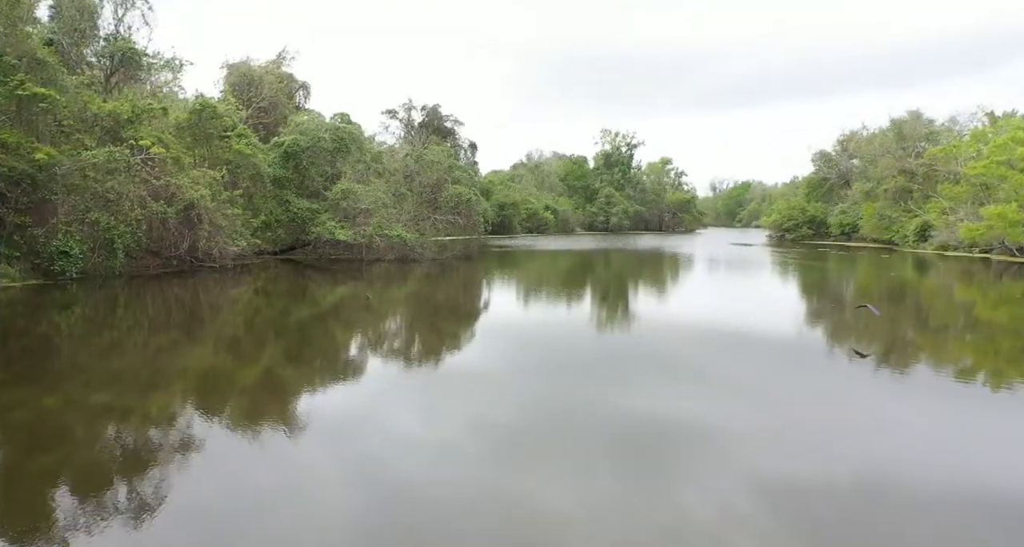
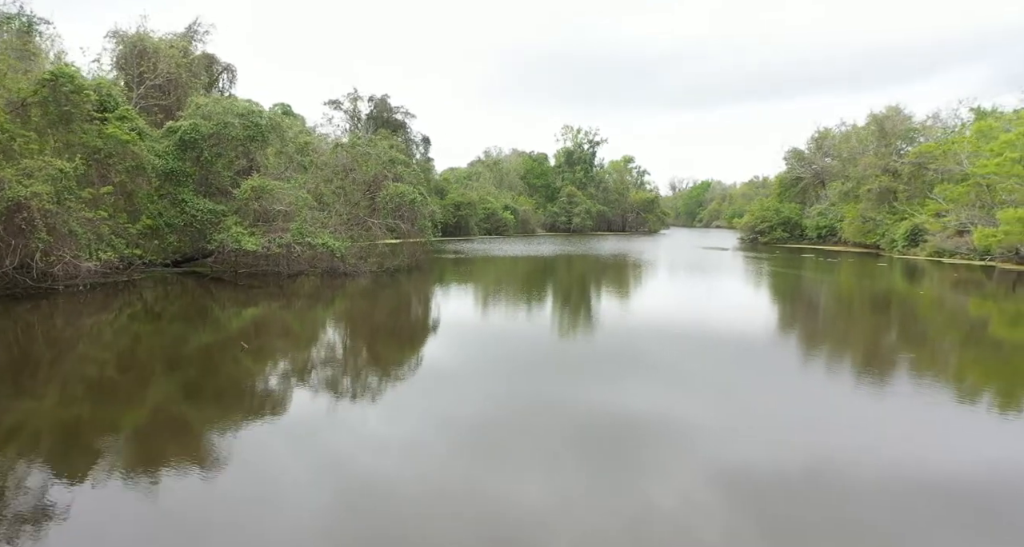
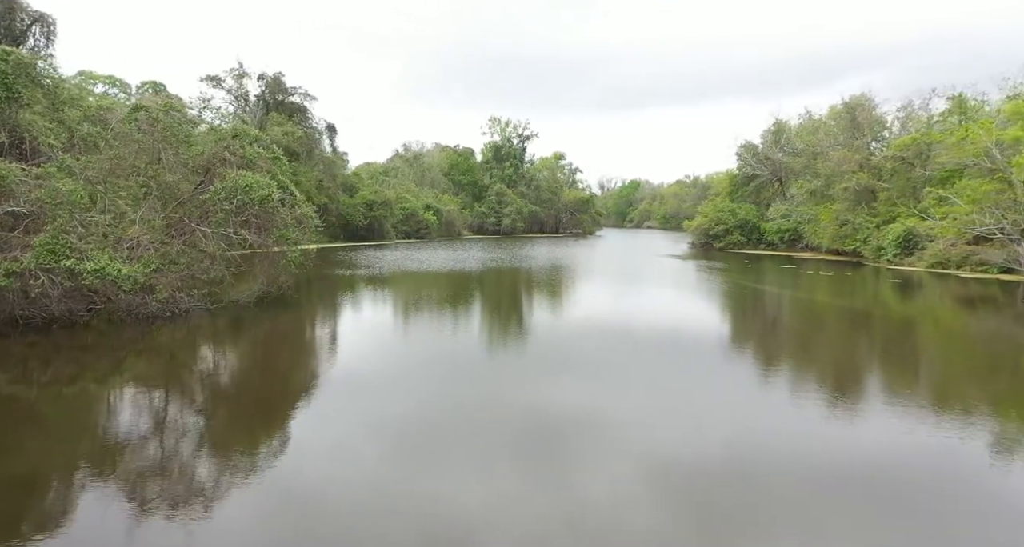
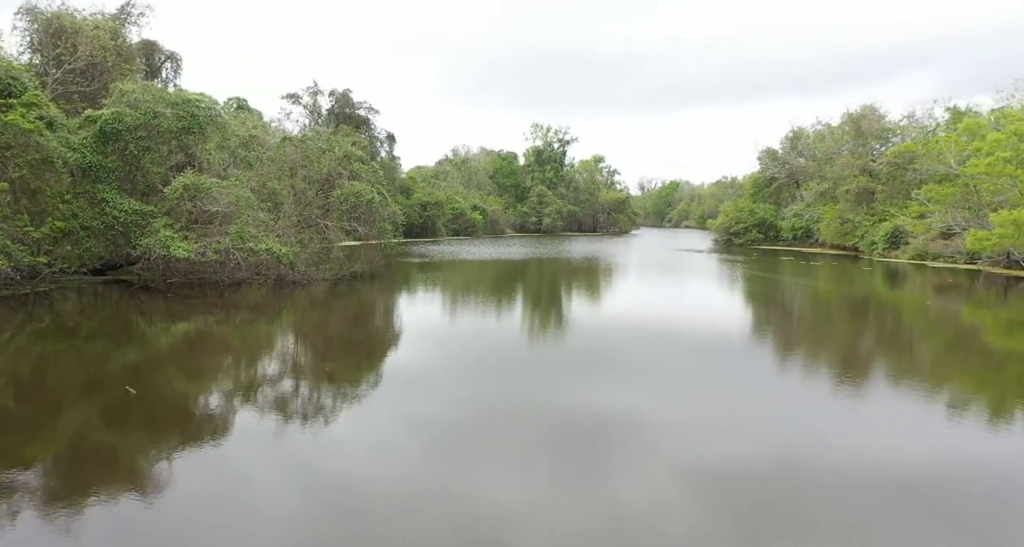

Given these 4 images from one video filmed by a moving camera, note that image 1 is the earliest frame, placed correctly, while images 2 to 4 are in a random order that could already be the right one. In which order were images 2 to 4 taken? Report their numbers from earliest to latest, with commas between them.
2, 4, 3
